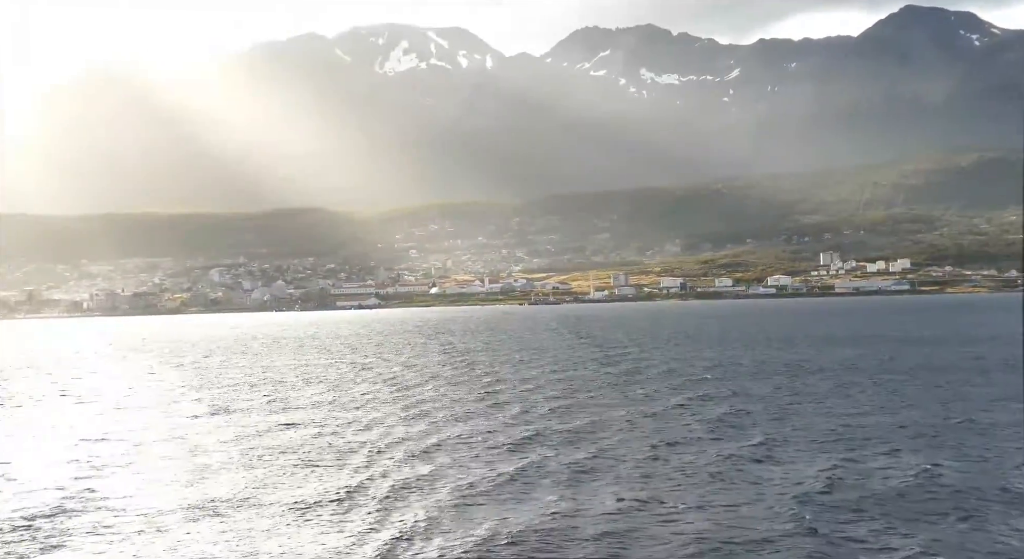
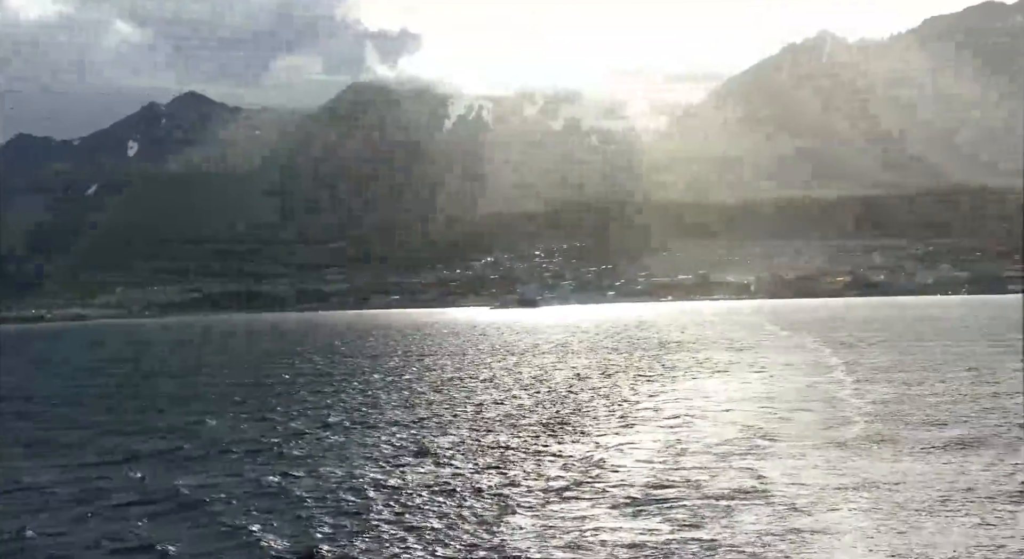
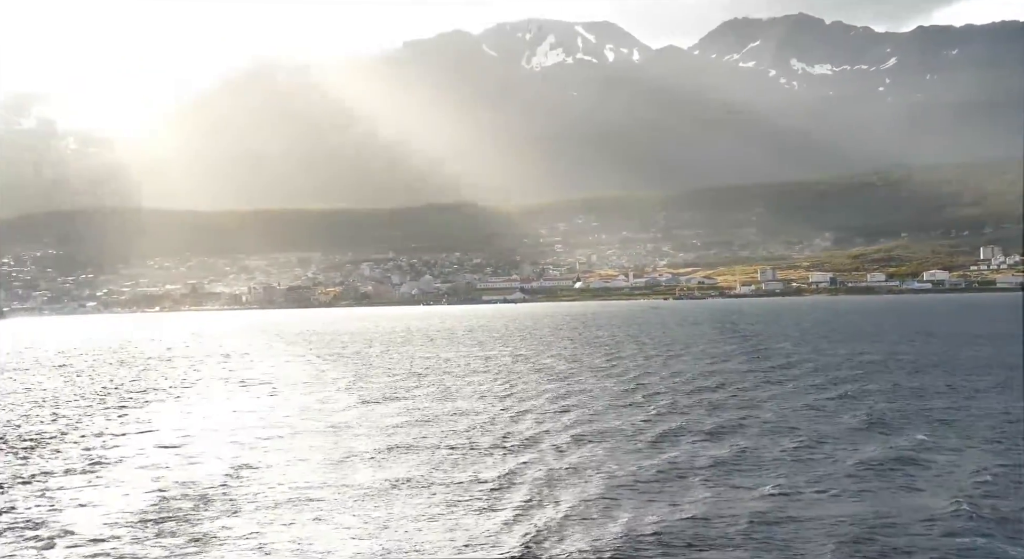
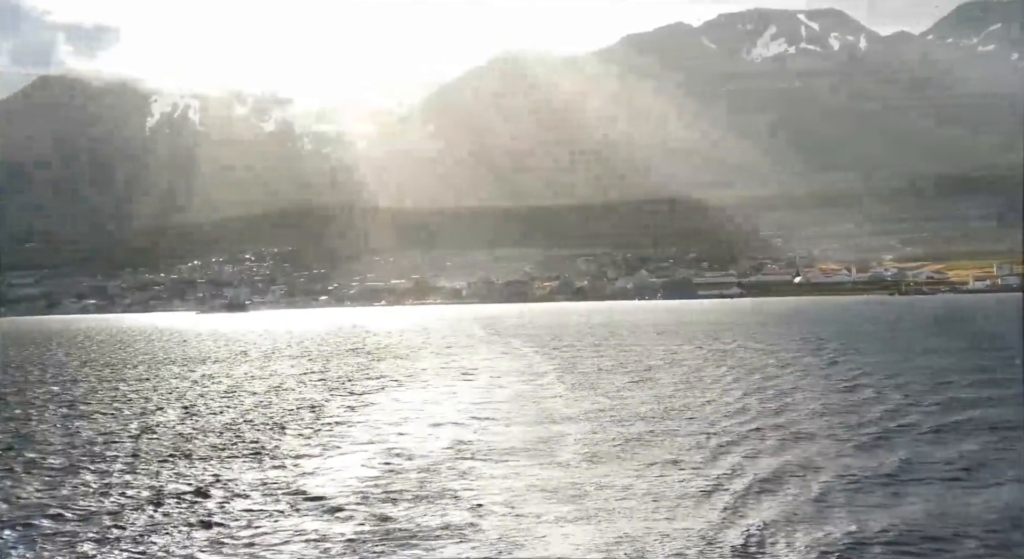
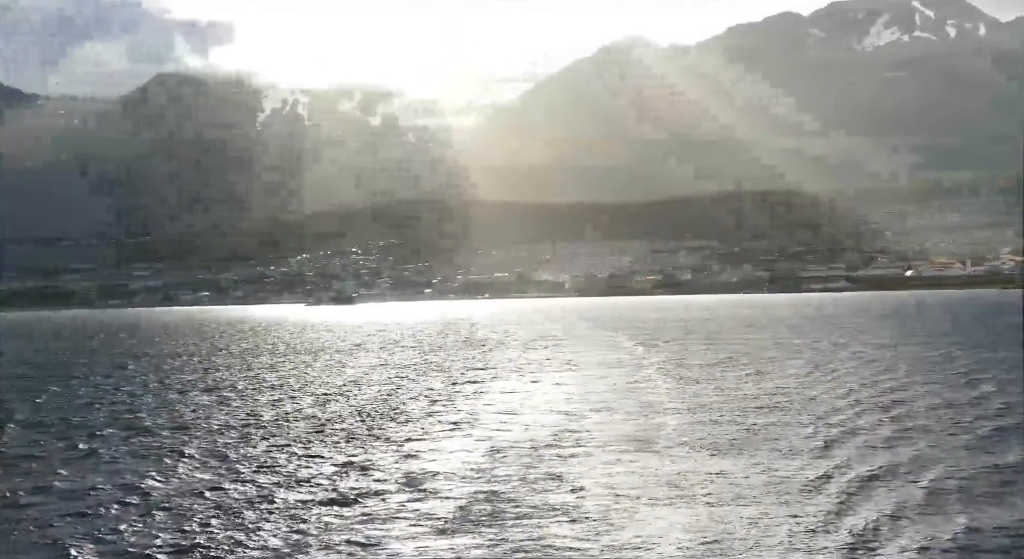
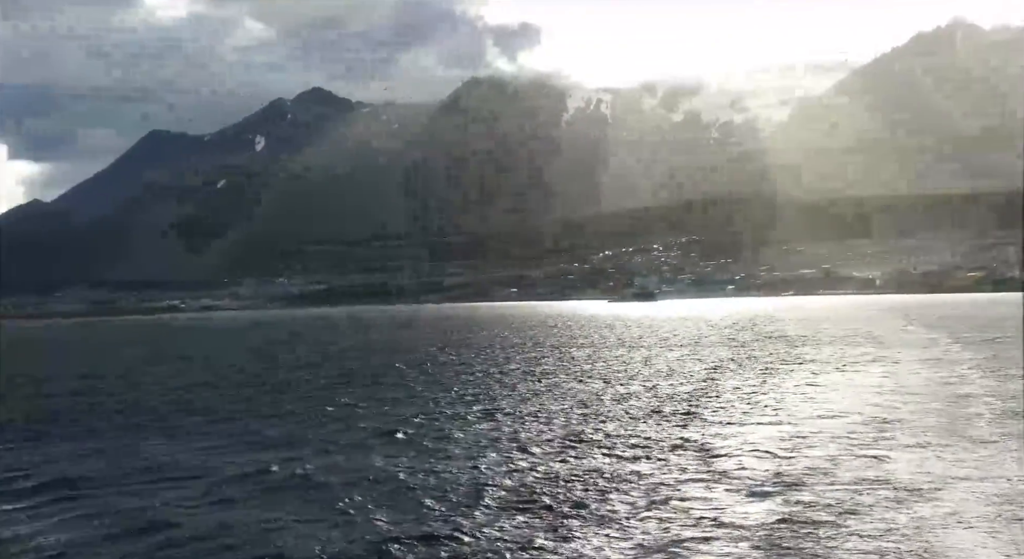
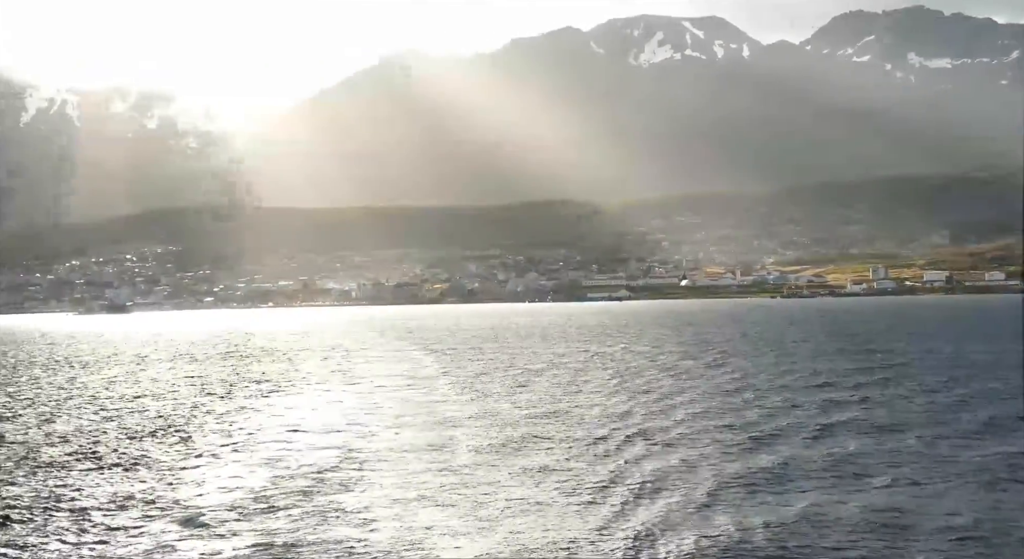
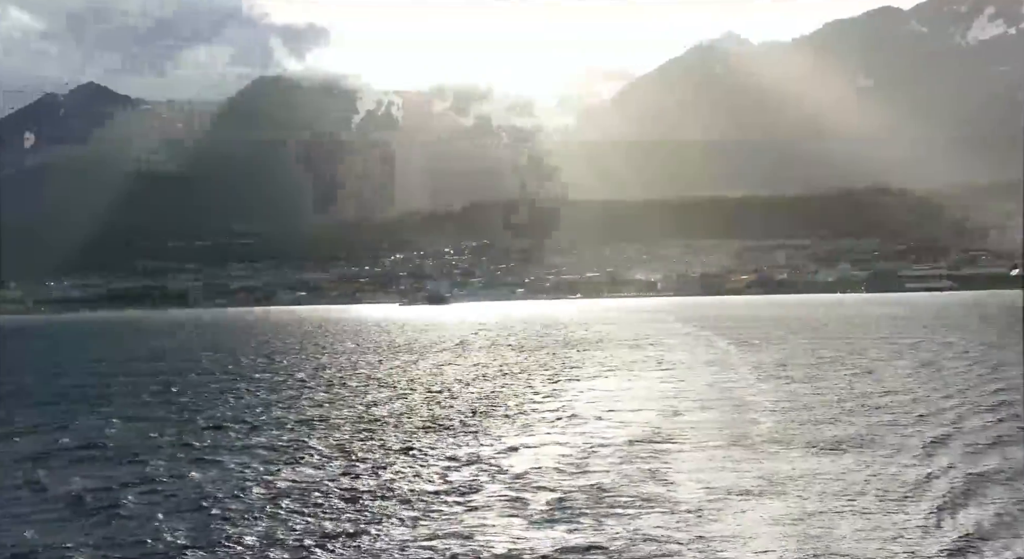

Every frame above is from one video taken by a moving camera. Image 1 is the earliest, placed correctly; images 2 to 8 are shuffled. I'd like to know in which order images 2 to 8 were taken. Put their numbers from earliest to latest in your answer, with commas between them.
3, 7, 4, 5, 8, 2, 6
